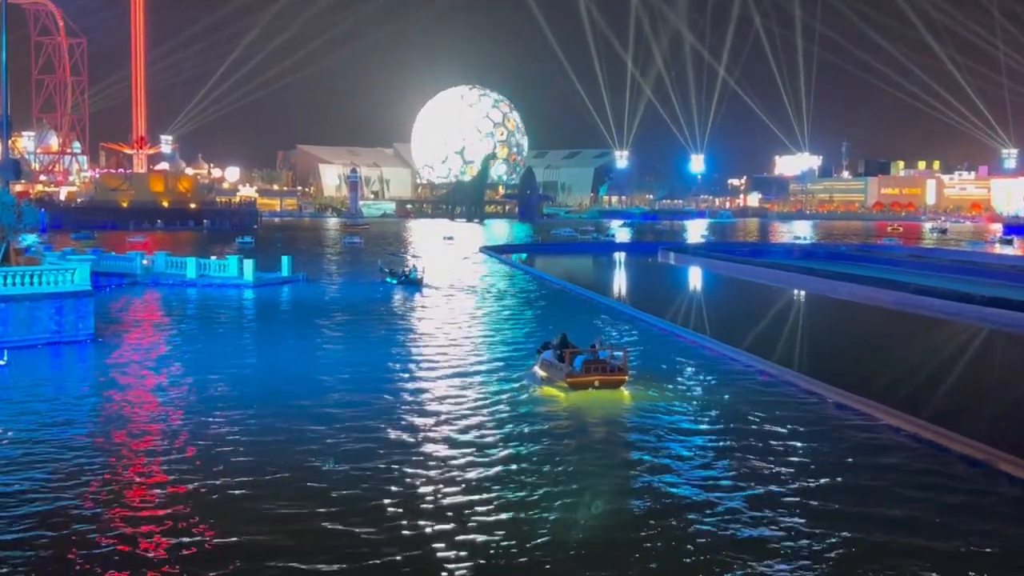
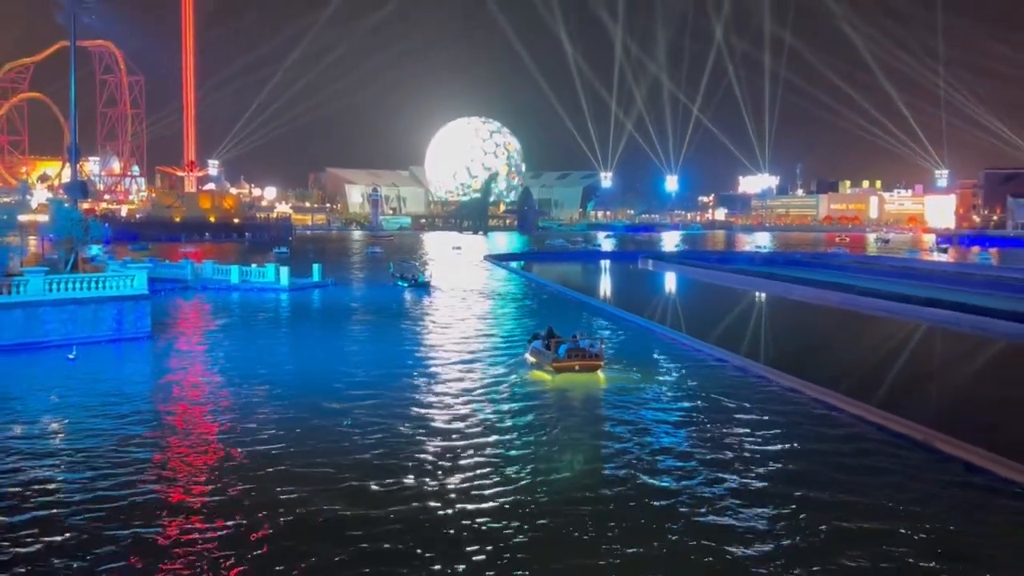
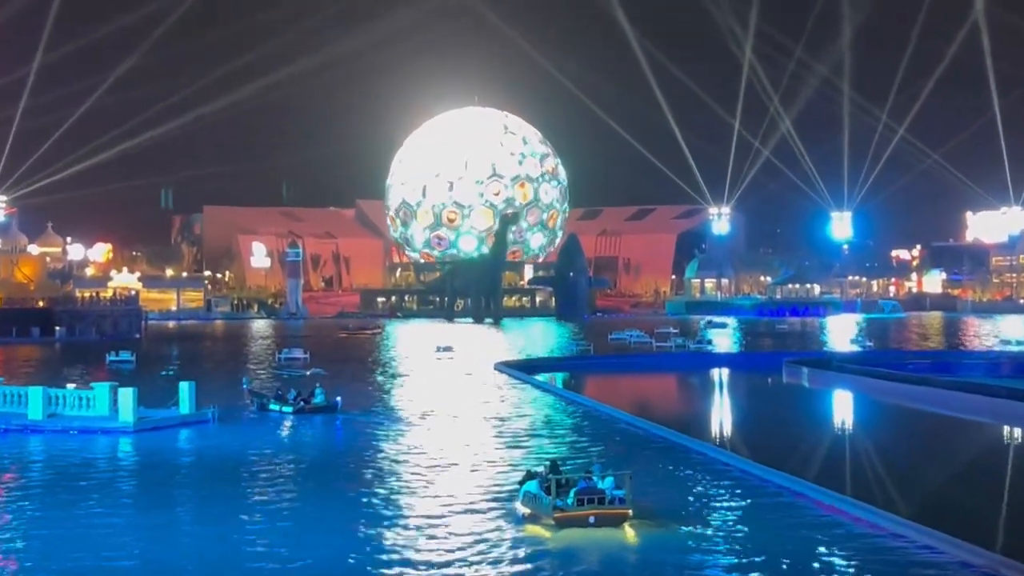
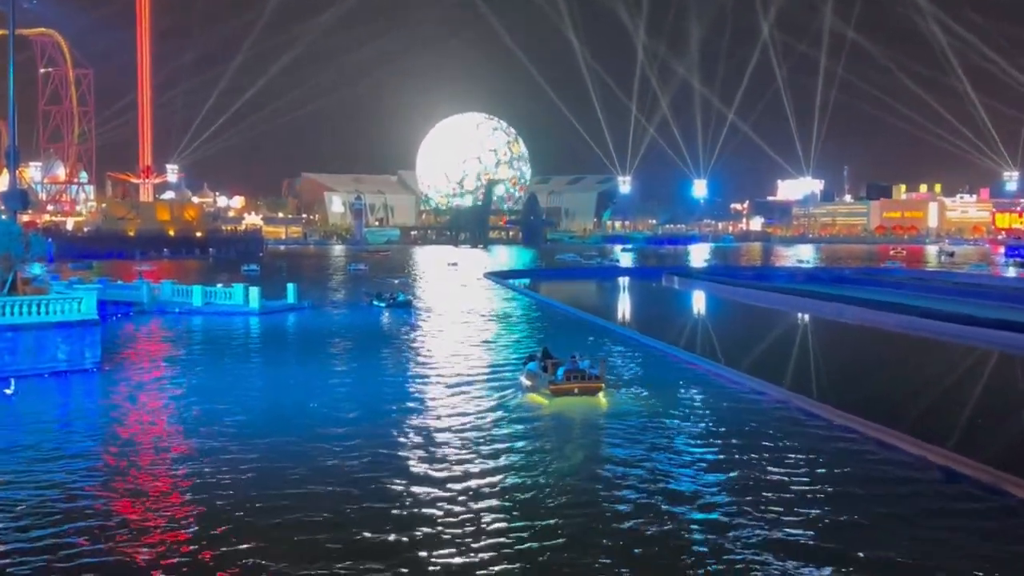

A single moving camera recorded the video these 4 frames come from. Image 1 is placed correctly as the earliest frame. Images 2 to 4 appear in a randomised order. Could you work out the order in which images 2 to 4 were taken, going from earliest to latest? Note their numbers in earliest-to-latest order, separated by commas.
2, 4, 3
